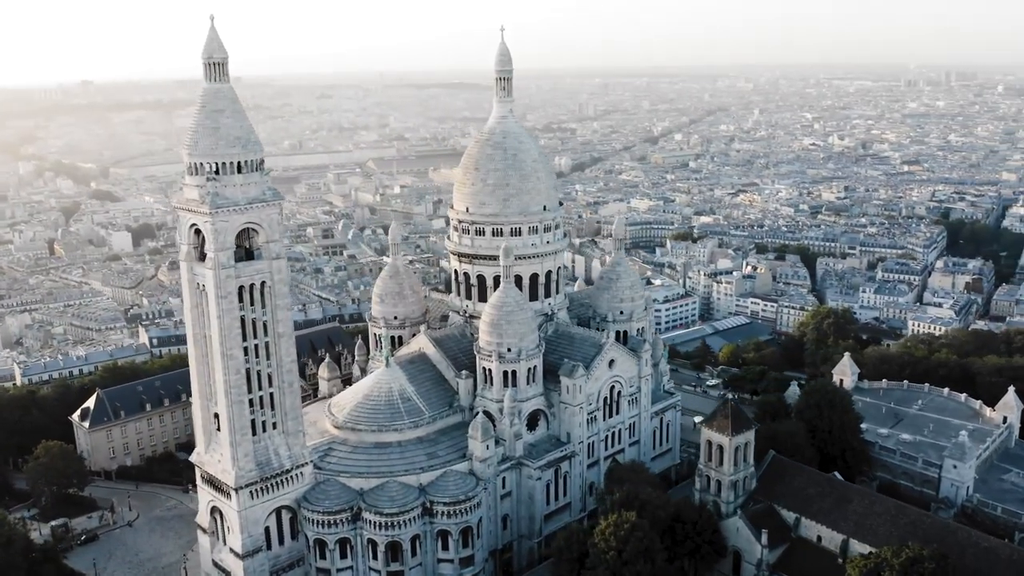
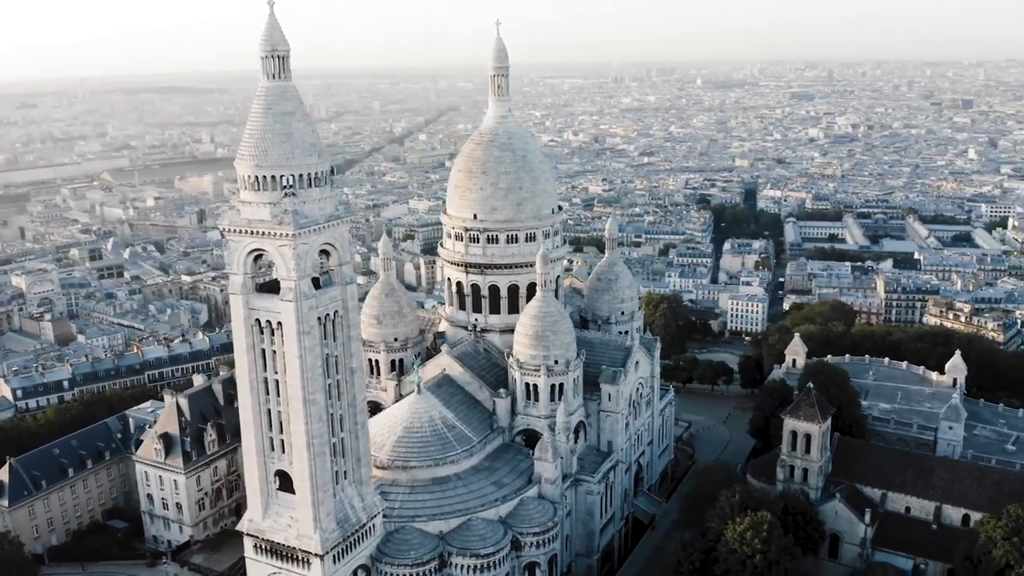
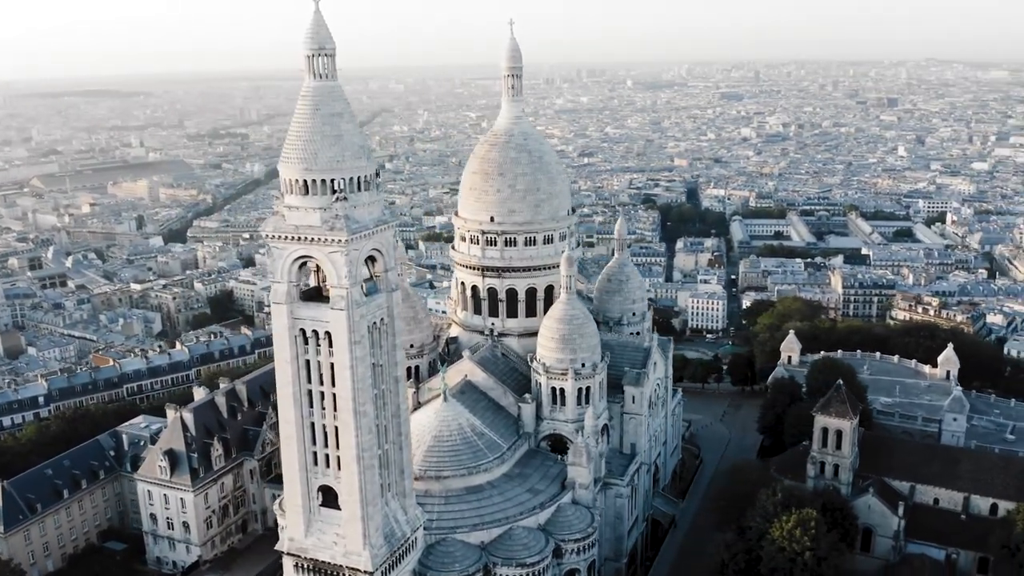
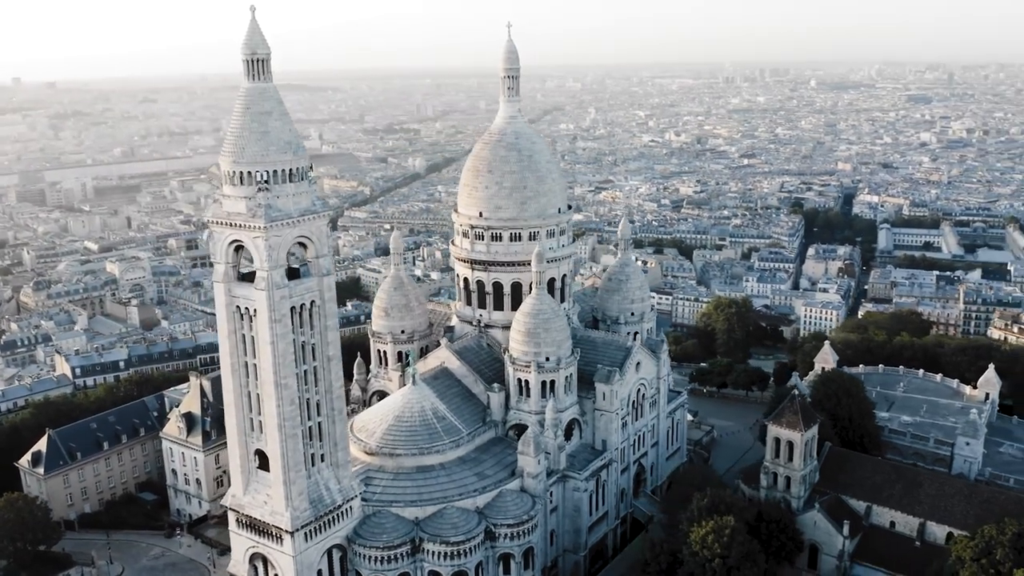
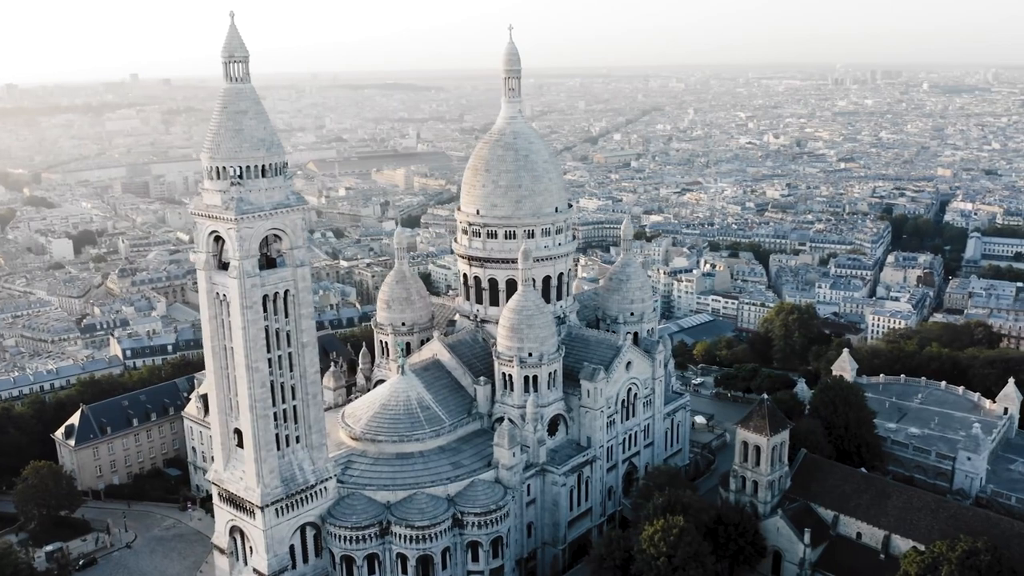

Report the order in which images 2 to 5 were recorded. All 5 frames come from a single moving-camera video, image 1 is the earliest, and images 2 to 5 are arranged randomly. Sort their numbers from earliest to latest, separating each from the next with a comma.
5, 4, 2, 3
